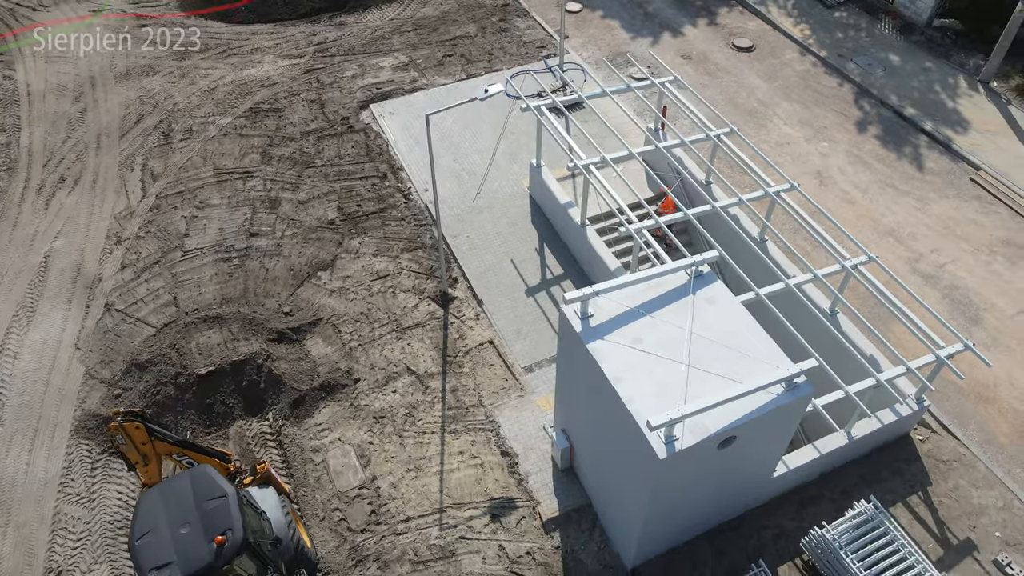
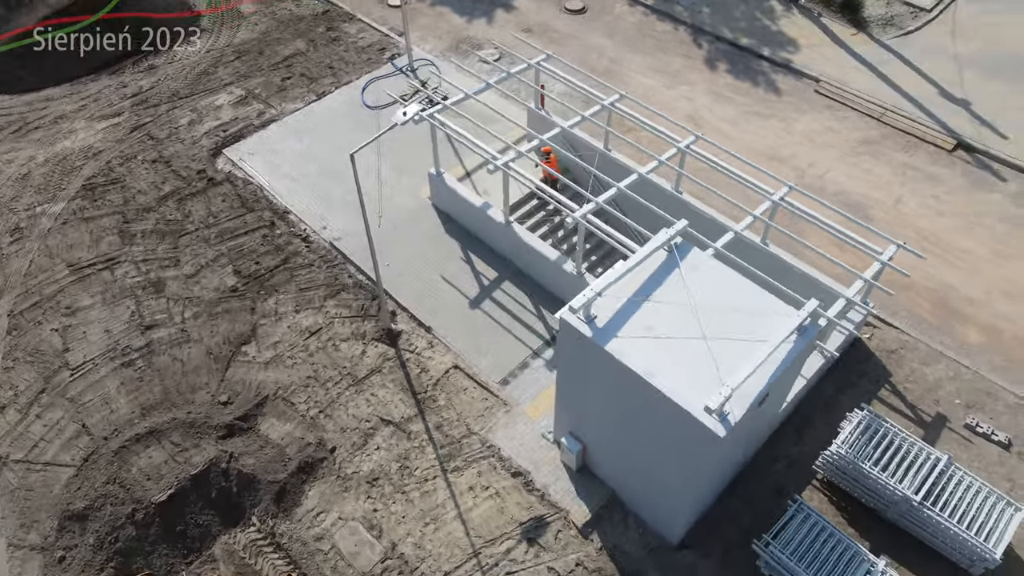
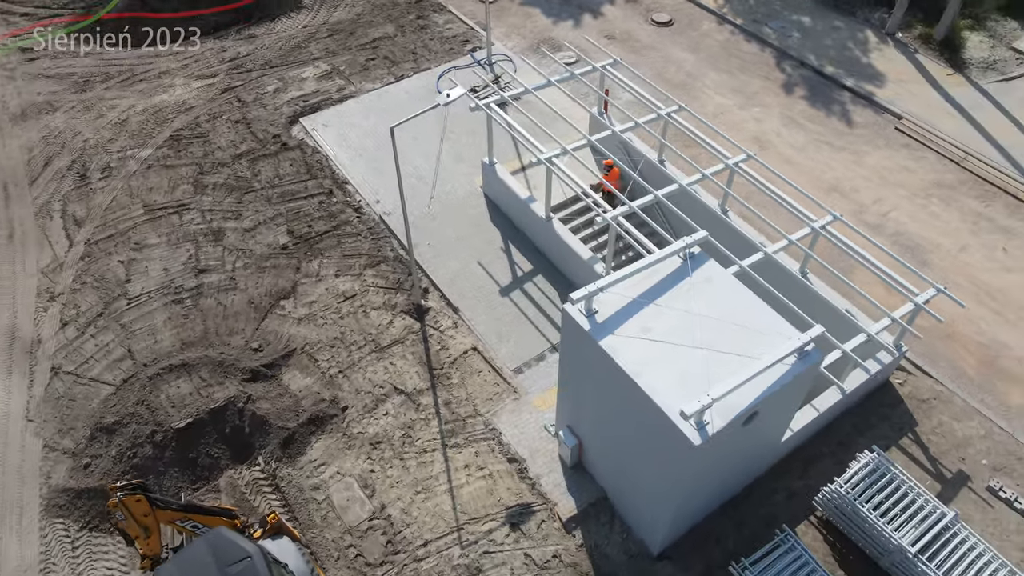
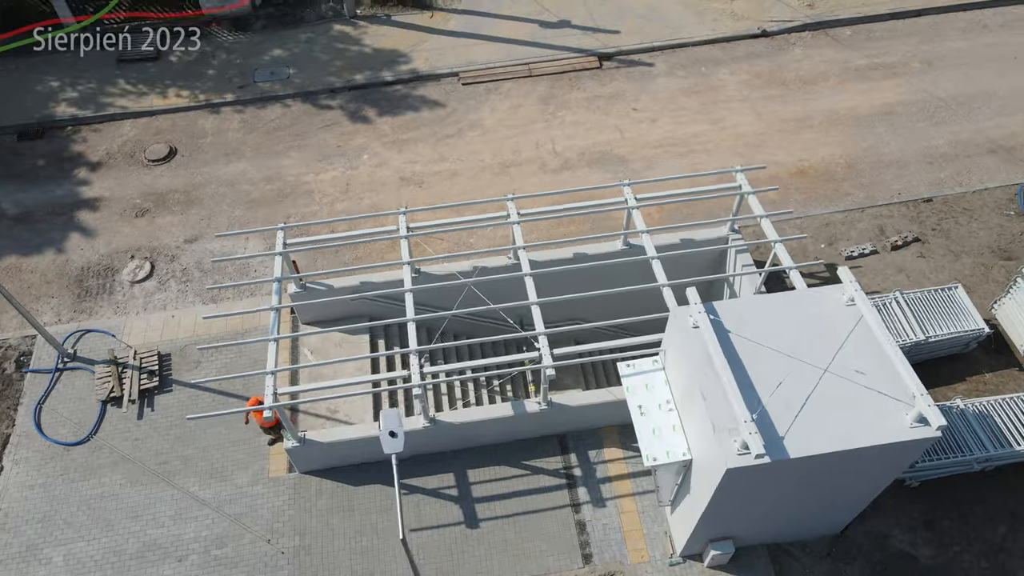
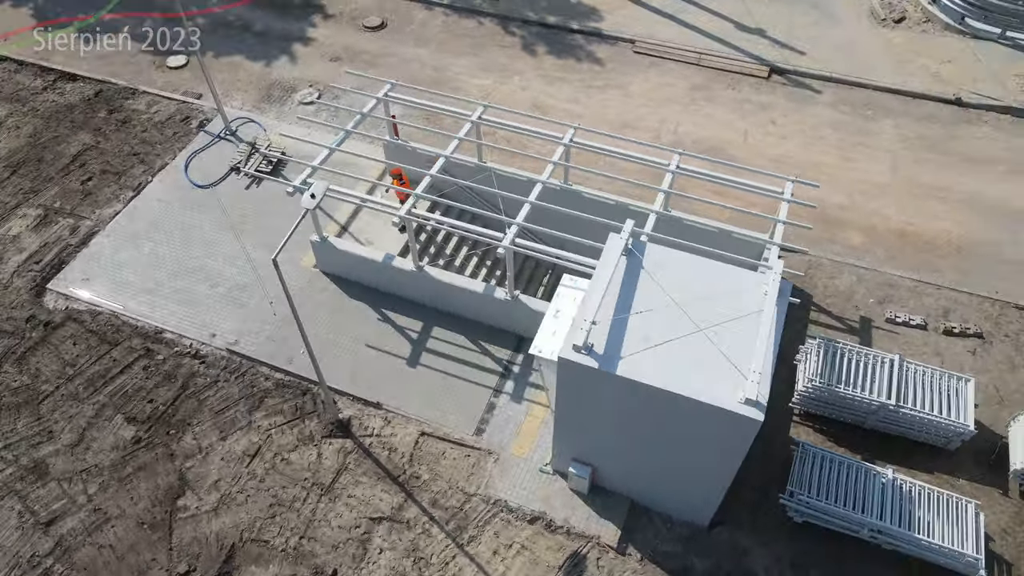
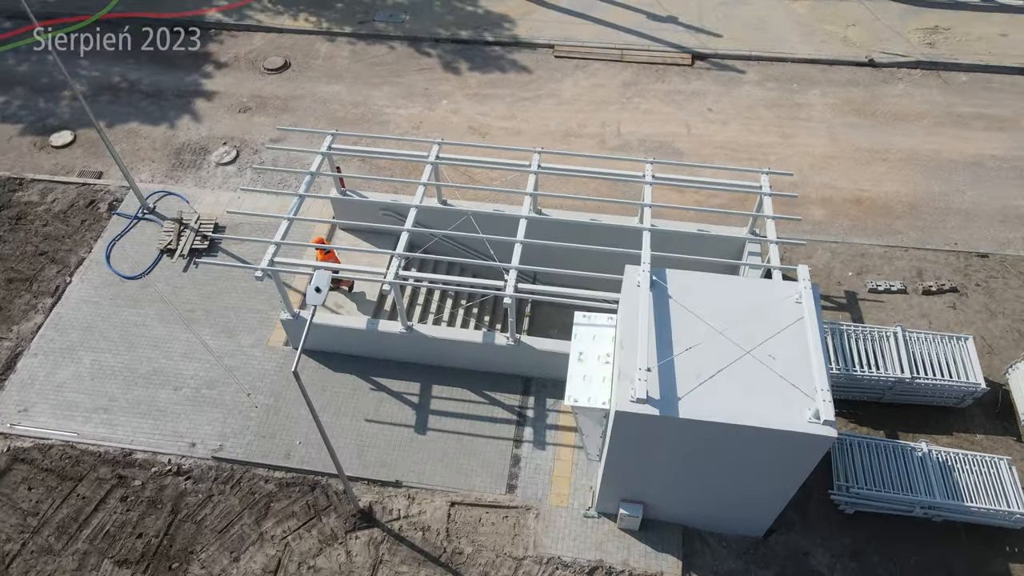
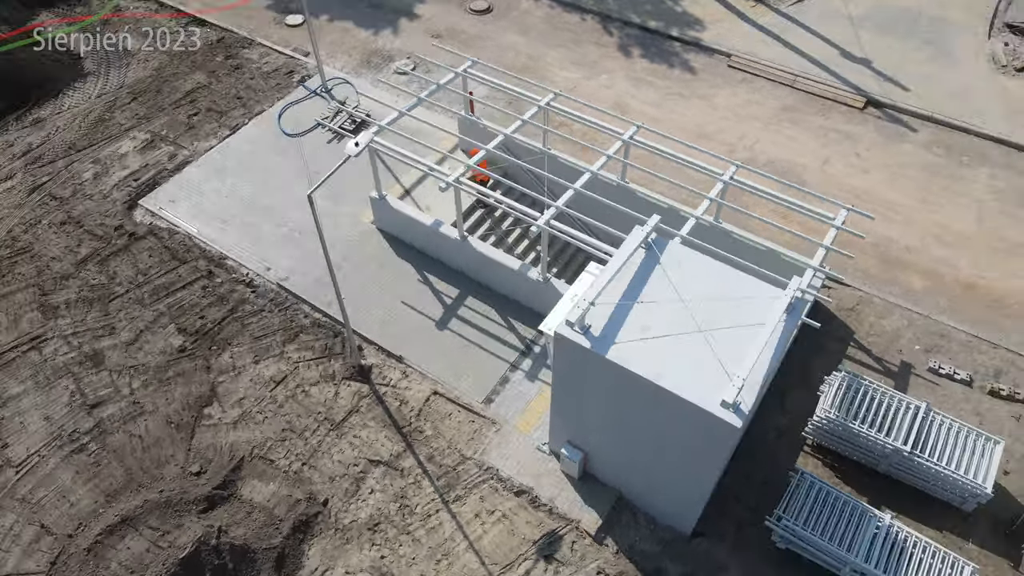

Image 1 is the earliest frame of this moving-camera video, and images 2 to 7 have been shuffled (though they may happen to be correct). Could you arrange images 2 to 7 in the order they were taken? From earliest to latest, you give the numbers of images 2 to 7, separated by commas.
3, 2, 7, 5, 6, 4
